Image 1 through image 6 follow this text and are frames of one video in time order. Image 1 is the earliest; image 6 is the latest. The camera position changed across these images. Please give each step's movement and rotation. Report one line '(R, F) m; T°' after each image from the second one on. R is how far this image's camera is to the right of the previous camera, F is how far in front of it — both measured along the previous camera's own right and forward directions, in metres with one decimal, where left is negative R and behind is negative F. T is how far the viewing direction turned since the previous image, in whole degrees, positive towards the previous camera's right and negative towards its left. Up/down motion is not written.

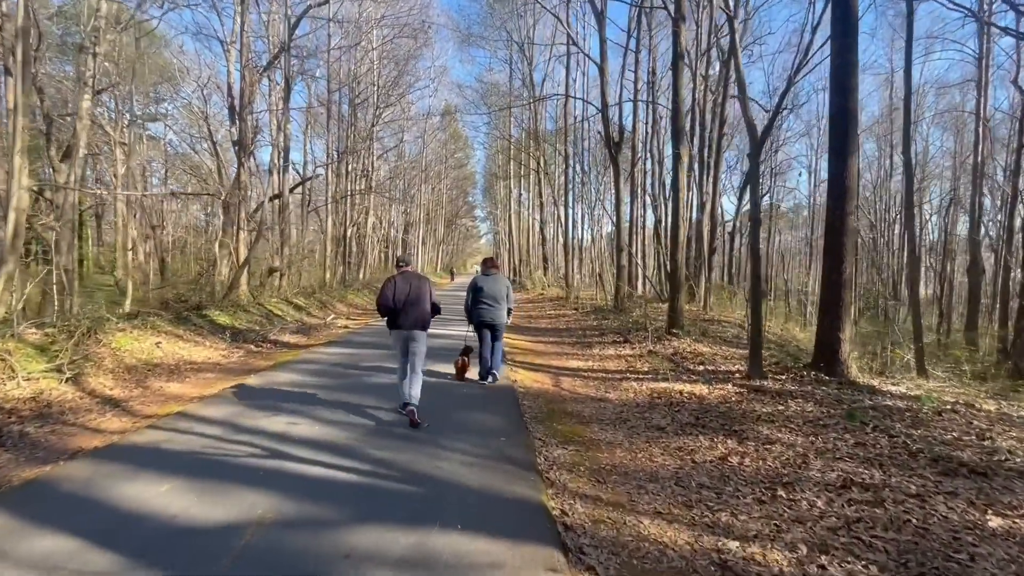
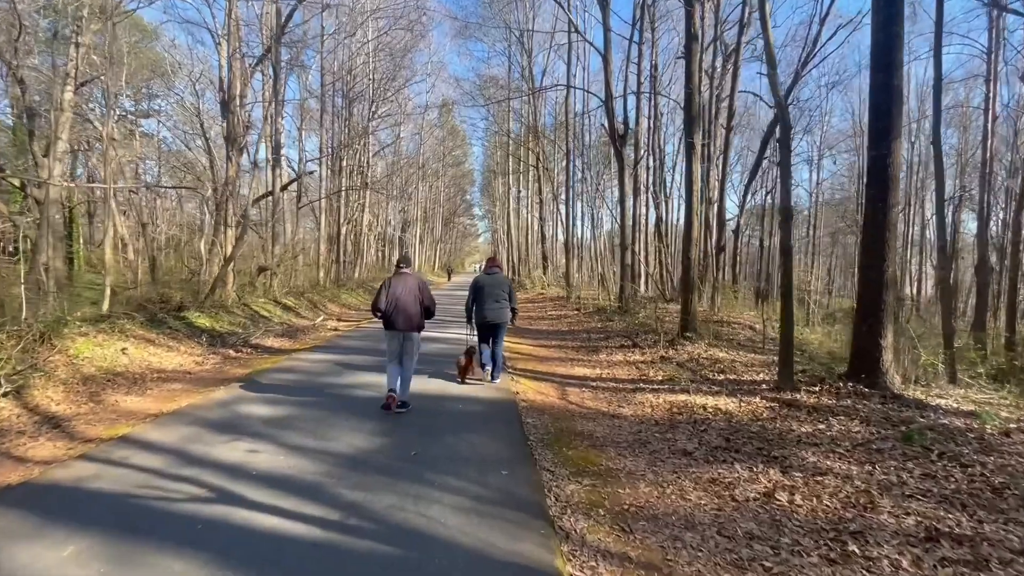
(0.0, +0.8) m; 0°
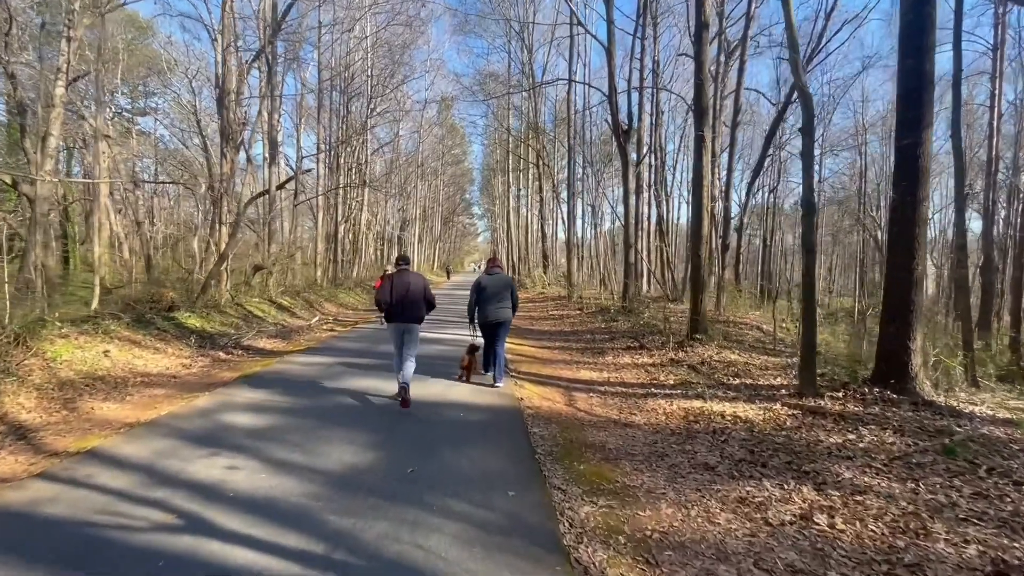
(-0.1, +0.4) m; 0°
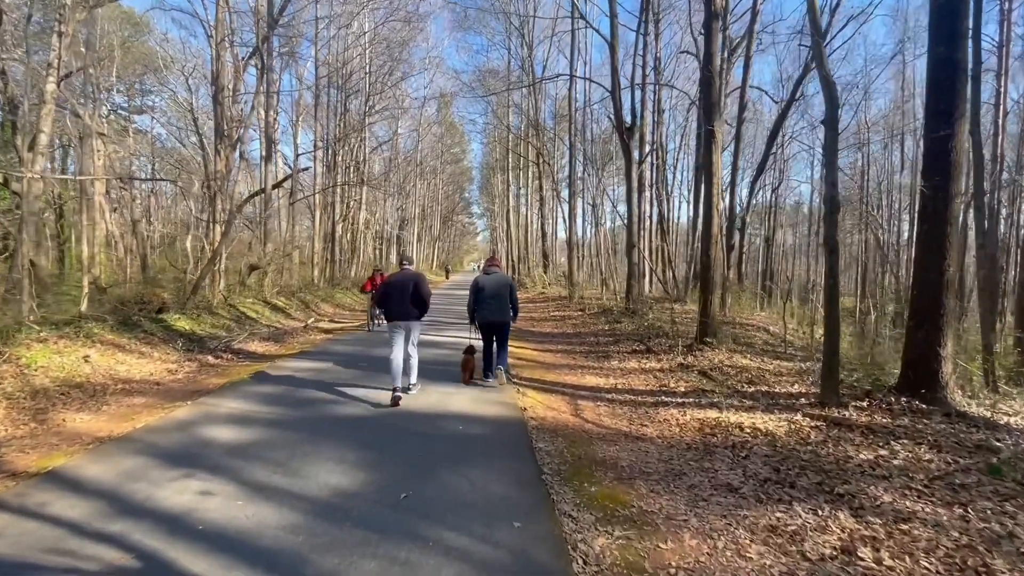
(0.0, +0.4) m; 0°
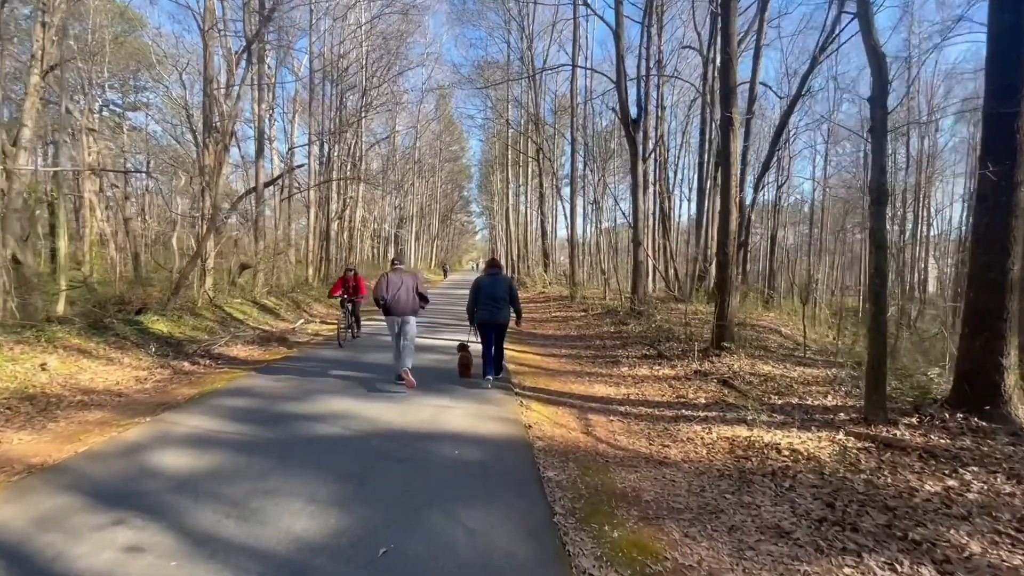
(0.0, +0.7) m; 0°
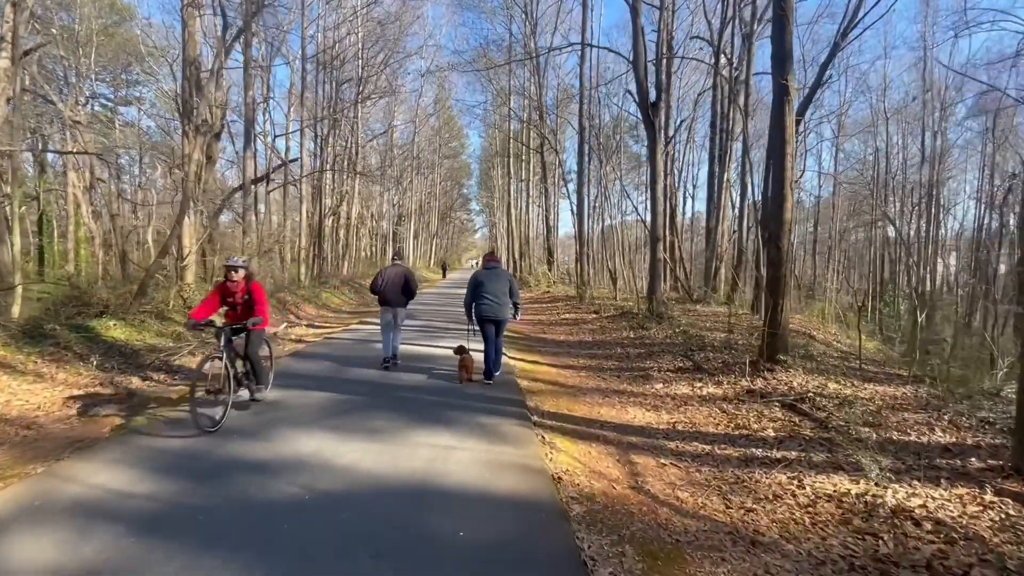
(-0.2, +1.4) m; 0°
